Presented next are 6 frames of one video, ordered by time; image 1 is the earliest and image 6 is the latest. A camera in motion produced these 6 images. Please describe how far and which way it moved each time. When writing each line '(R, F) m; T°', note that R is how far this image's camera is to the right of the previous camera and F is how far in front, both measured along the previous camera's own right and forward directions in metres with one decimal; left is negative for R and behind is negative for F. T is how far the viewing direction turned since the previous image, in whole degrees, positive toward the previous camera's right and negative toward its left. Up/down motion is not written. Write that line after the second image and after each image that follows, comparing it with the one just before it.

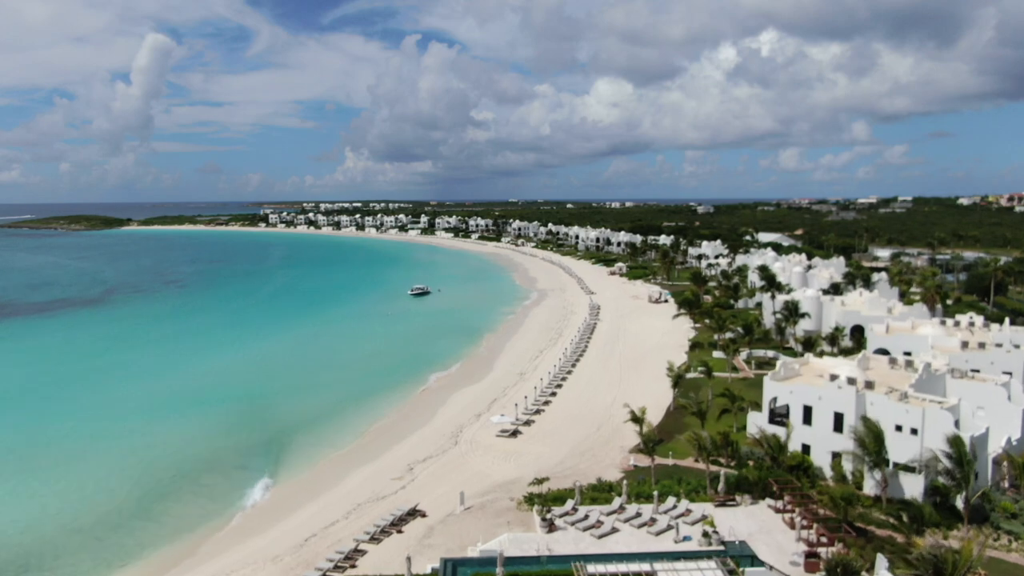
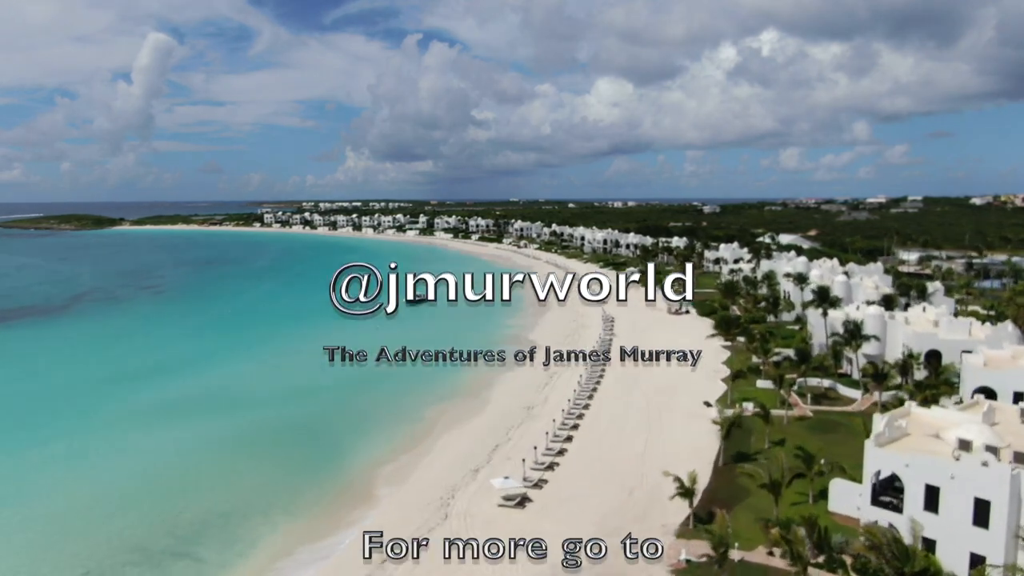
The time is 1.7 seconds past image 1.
(-0.2, +6.4) m; 0°
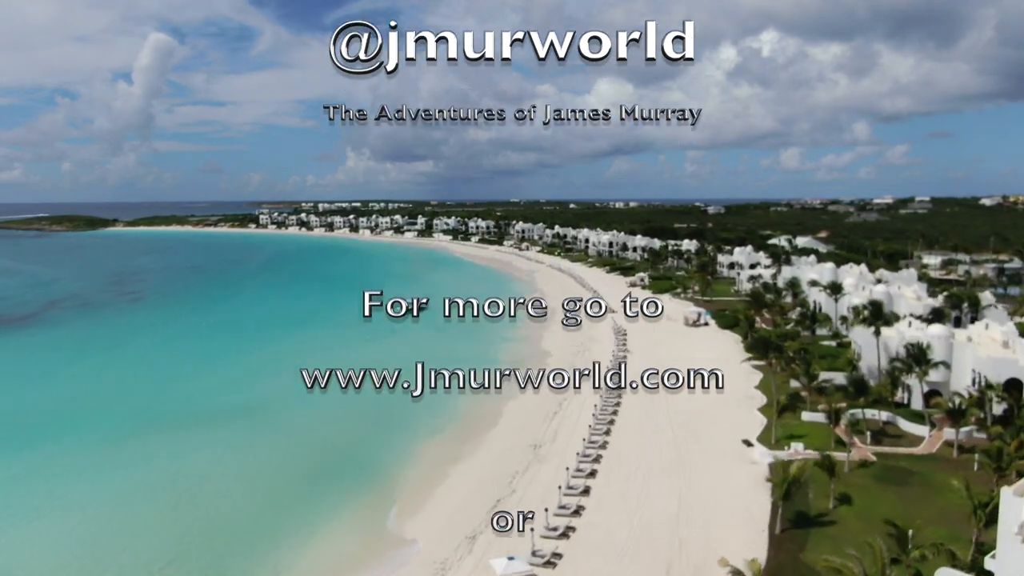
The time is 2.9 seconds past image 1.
(-0.2, +4.7) m; 0°
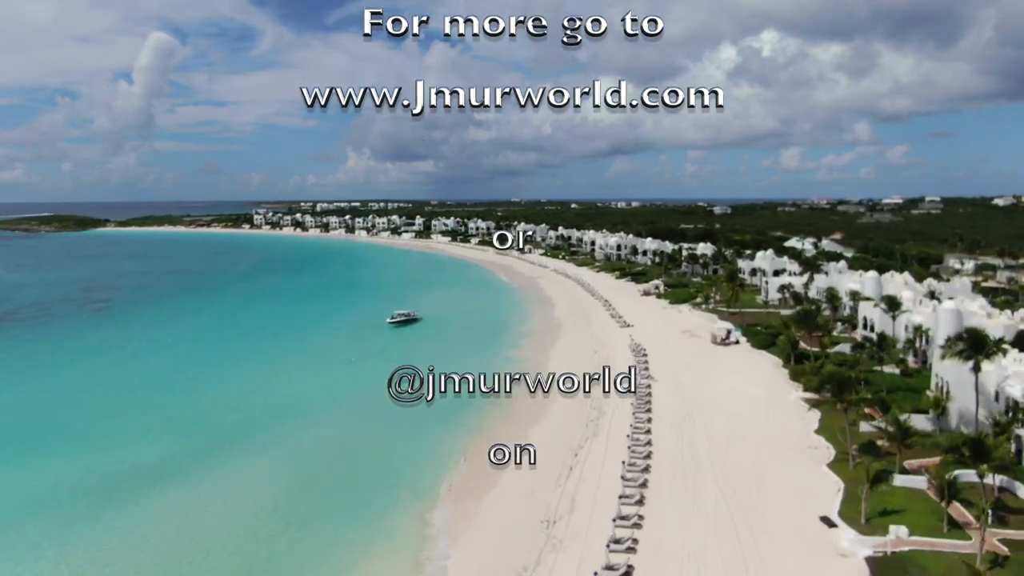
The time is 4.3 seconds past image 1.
(-0.2, +6.3) m; 0°
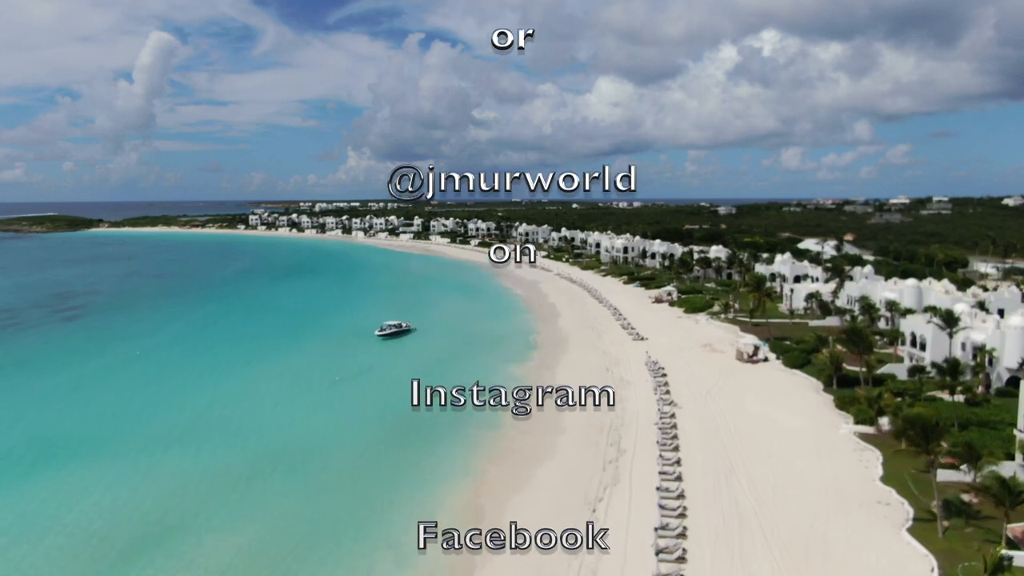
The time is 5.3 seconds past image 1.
(-0.1, +4.6) m; 0°
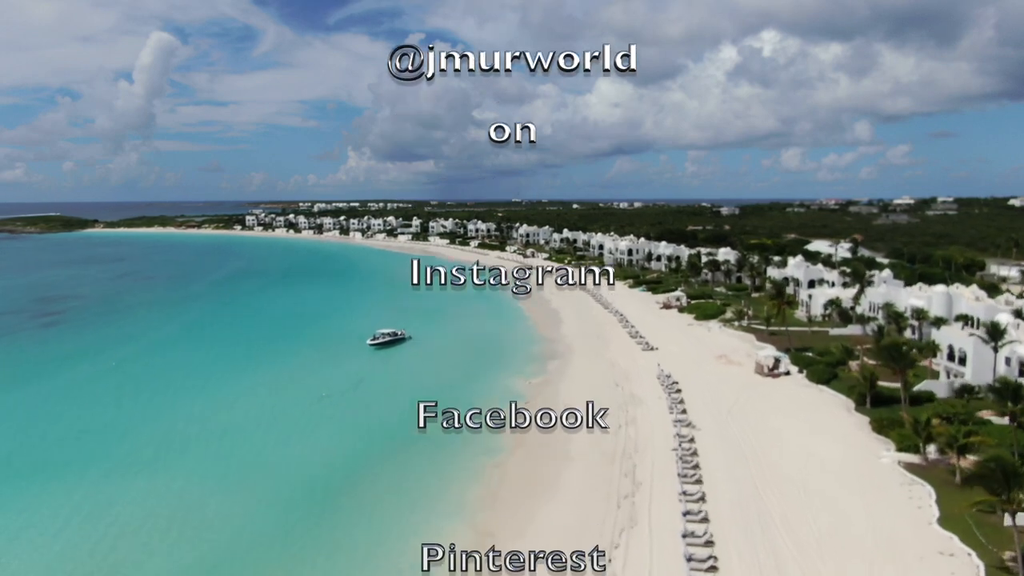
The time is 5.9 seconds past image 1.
(-0.1, +3.0) m; 0°
